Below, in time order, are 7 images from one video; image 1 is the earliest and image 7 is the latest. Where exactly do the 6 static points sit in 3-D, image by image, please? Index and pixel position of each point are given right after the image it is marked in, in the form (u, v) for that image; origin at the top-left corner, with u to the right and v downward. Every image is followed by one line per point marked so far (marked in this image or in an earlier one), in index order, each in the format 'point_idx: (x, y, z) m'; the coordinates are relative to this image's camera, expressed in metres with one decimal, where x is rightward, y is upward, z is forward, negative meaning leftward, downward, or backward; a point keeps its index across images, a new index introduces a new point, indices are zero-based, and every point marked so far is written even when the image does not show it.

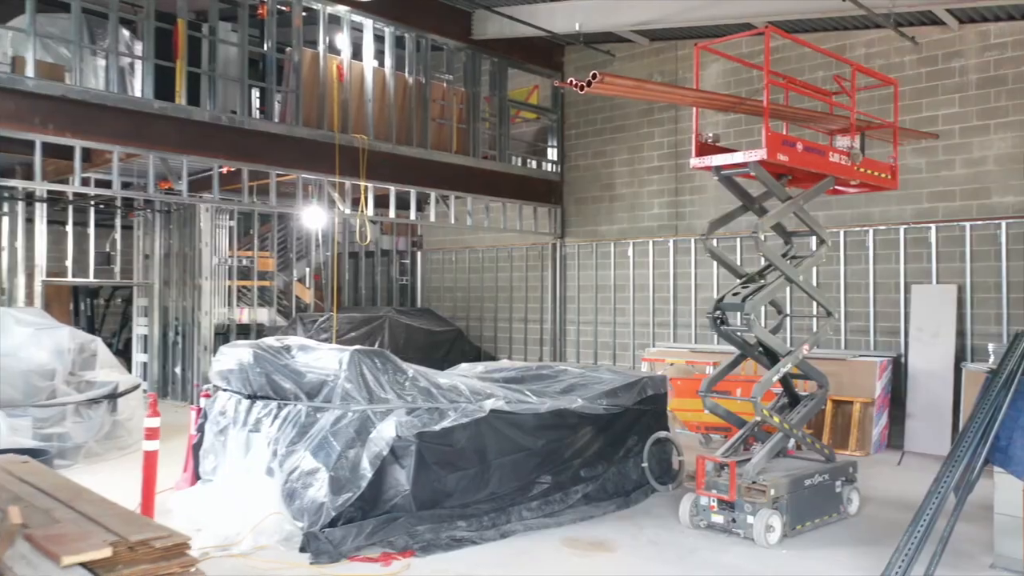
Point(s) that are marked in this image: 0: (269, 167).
0: (-2.3, +1.2, +7.7) m
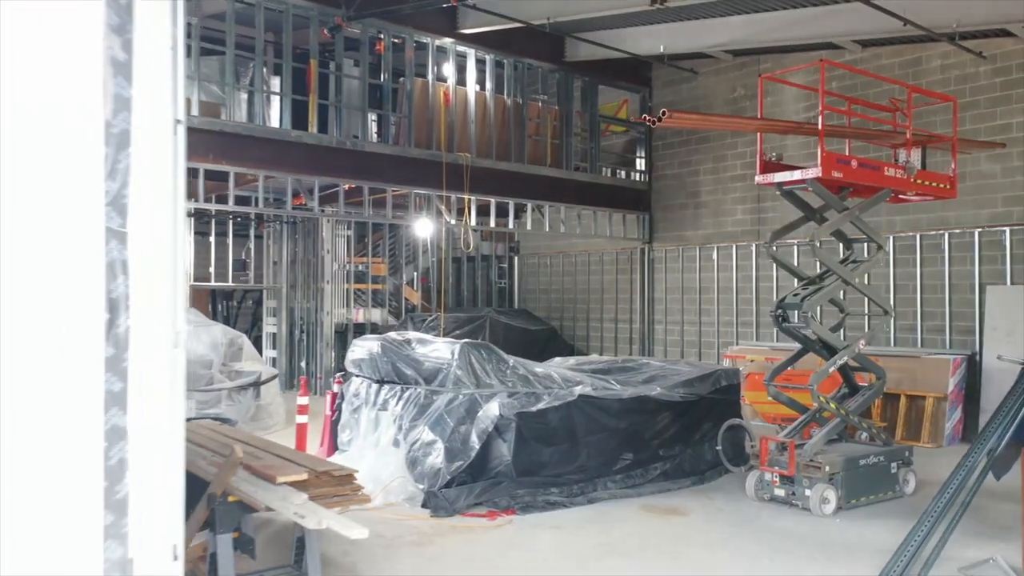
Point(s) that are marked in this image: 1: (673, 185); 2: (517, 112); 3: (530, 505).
0: (-1.4, +1.1, +8.8) m
1: (+2.2, +1.4, +10.9) m
2: (+0.1, +2.2, +10.0) m
3: (+0.1, -1.4, +5.3) m
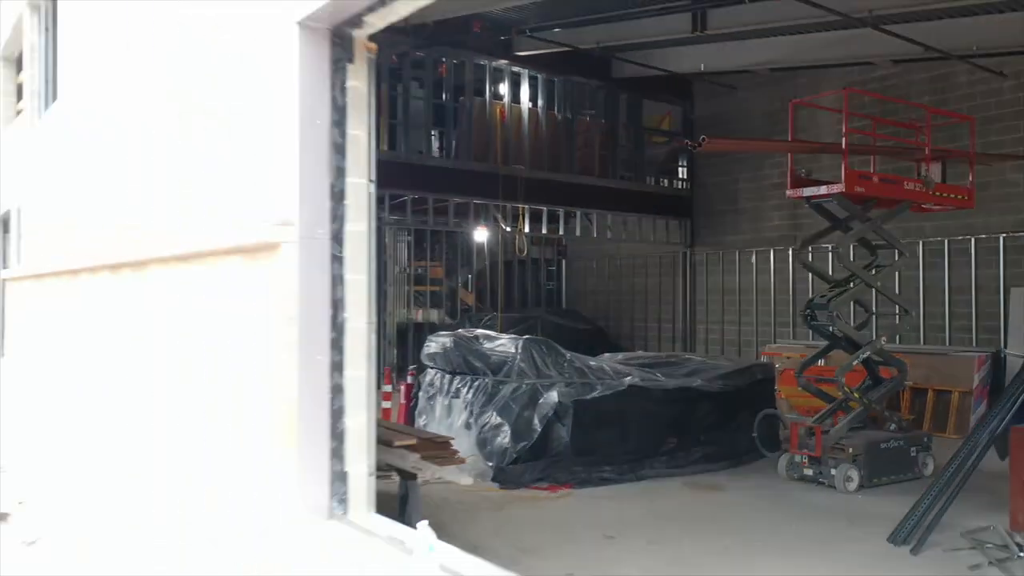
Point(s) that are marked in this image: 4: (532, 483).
0: (-0.7, +1.1, +9.6) m
1: (+2.9, +1.4, +11.6) m
2: (+0.7, +2.1, +10.7) m
3: (+0.6, -1.4, +6.1) m
4: (+0.1, -1.4, +6.0) m
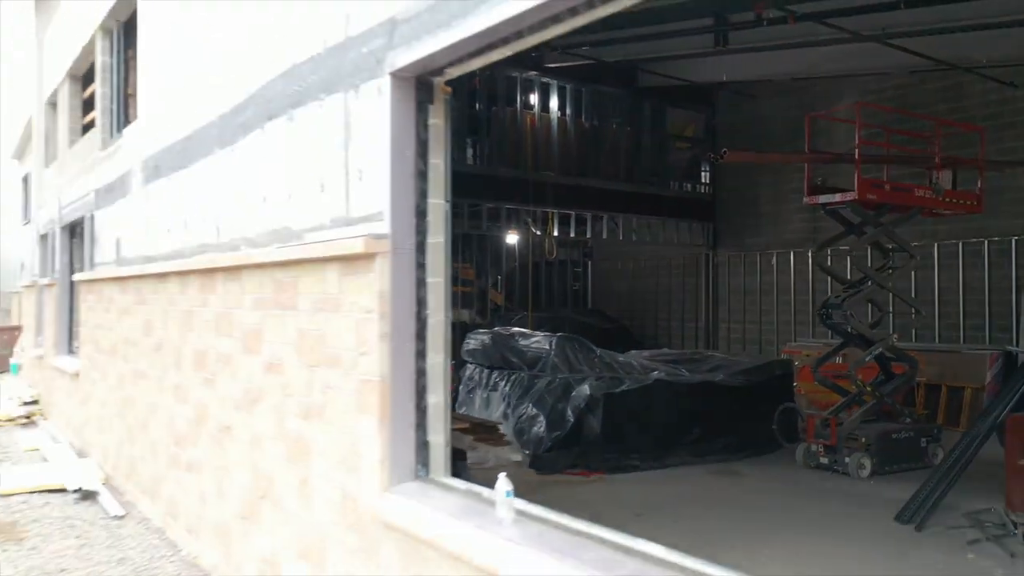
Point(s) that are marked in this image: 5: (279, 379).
0: (-0.4, +1.1, +10.1) m
1: (+3.3, +1.3, +12.0) m
2: (+1.1, +2.1, +11.2) m
3: (+0.8, -1.5, +6.6) m
4: (+0.4, -1.4, +6.5) m
5: (-1.0, -0.4, +3.6) m
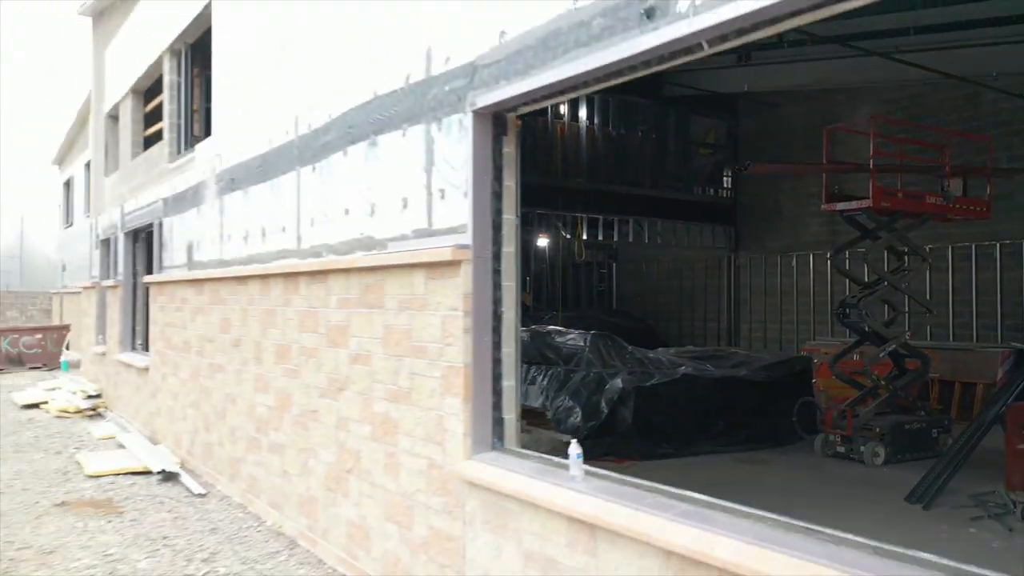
0: (0.0, +1.1, +10.7) m
1: (+3.7, +1.3, +12.5) m
2: (+1.6, +2.1, +11.7) m
3: (+1.2, -1.5, +7.1) m
4: (+0.8, -1.5, +7.0) m
5: (-0.7, -0.4, +4.1) m
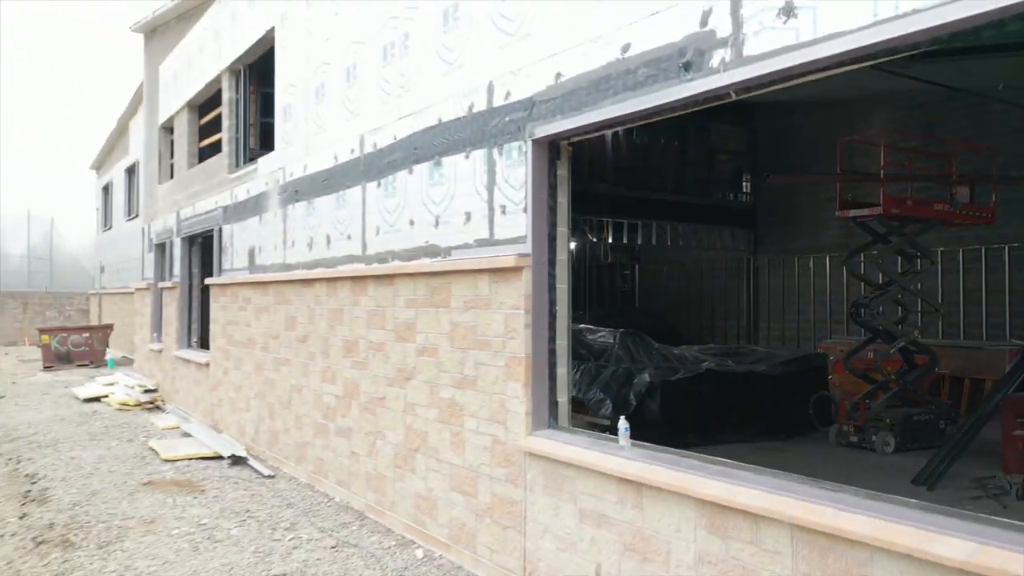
0: (+0.5, +1.1, +11.3) m
1: (+4.2, +1.3, +13.0) m
2: (+2.0, +2.1, +12.3) m
3: (+1.5, -1.5, +7.7) m
4: (+1.1, -1.5, +7.6) m
5: (-0.5, -0.4, +4.7) m
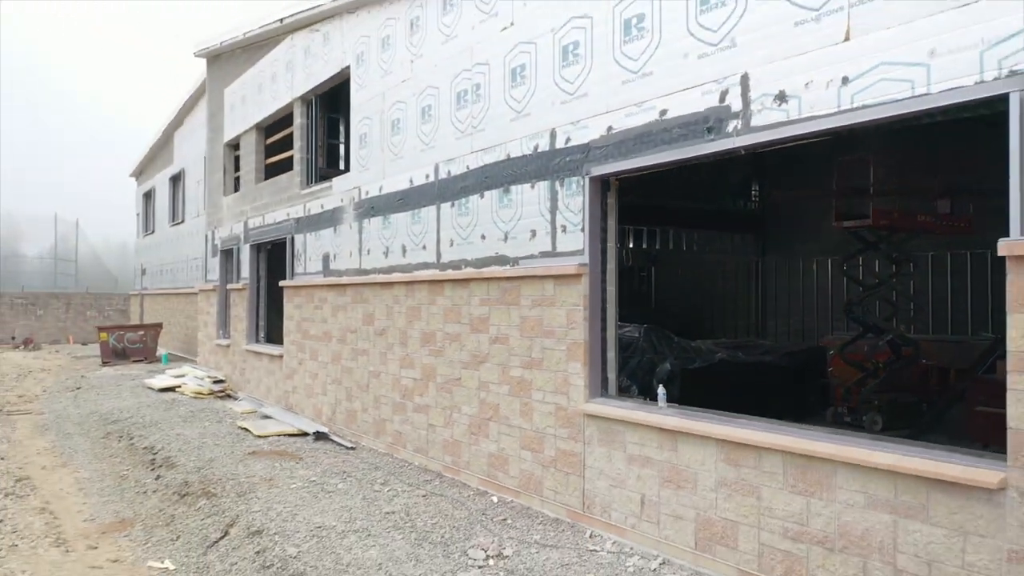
0: (+0.9, +1.1, +12.5) m
1: (+4.7, +1.3, +14.2) m
2: (+2.5, +2.1, +13.5) m
3: (+2.0, -1.5, +8.9) m
4: (+1.5, -1.5, +8.8) m
5: (-0.1, -0.4, +6.0) m
